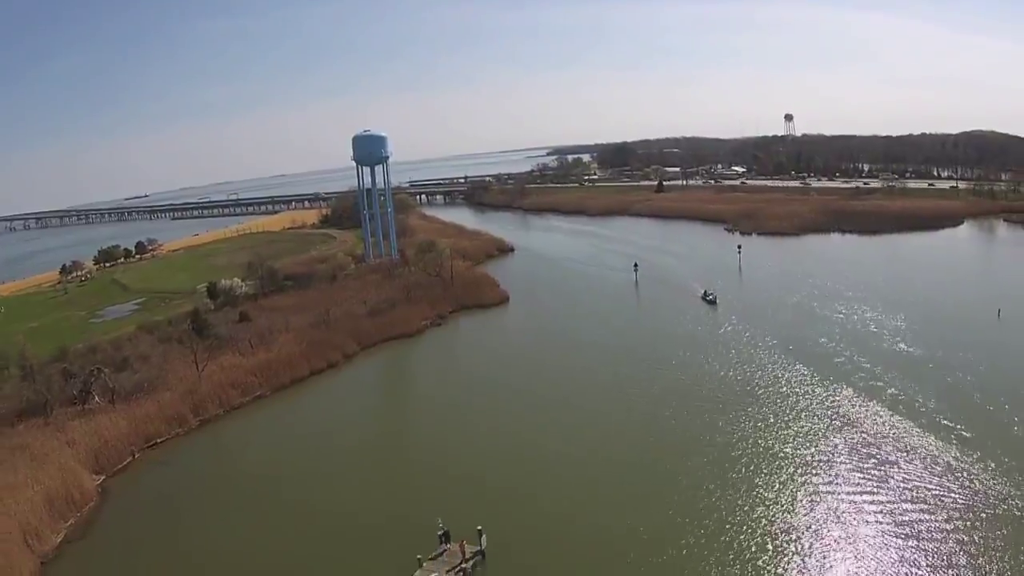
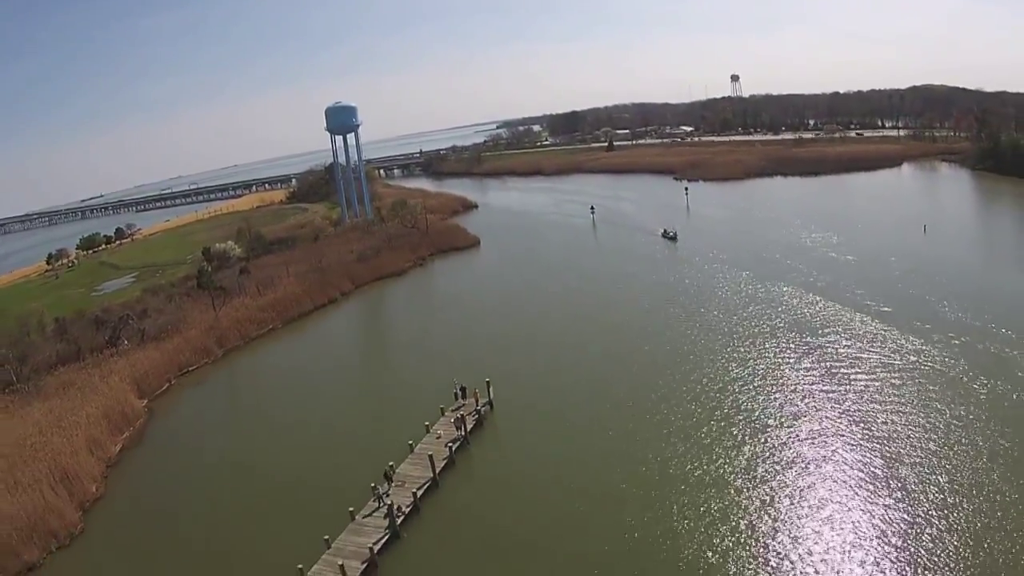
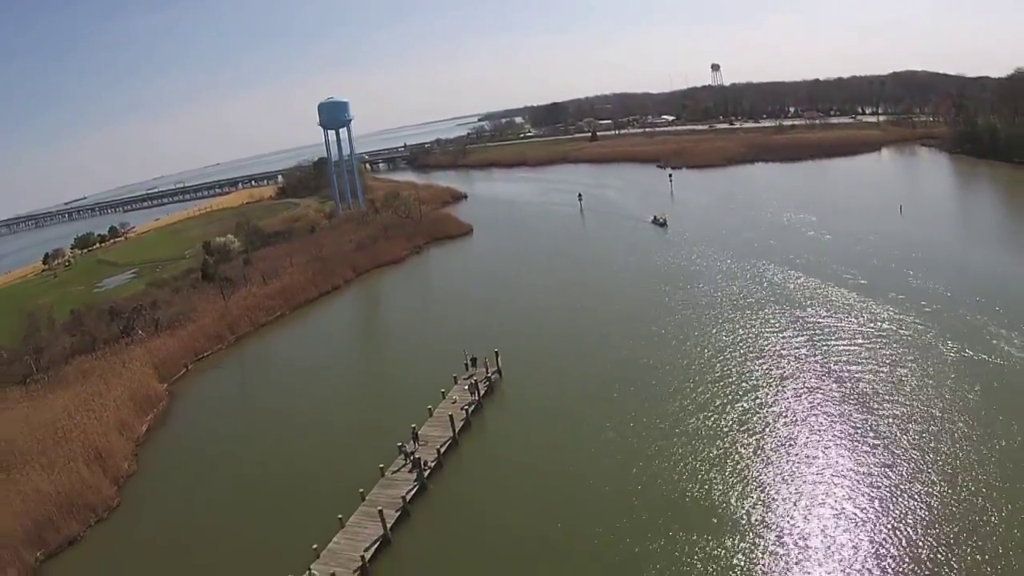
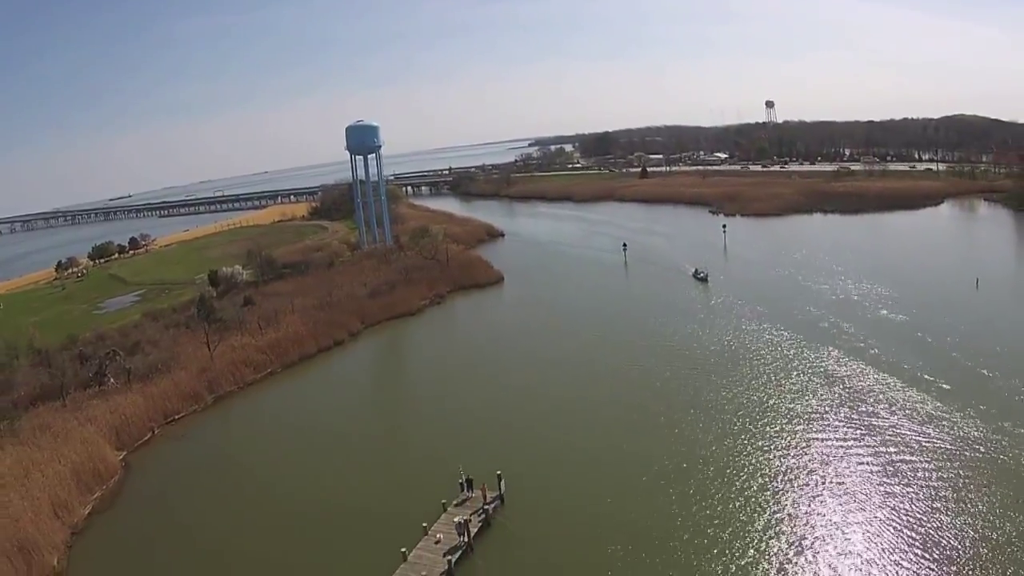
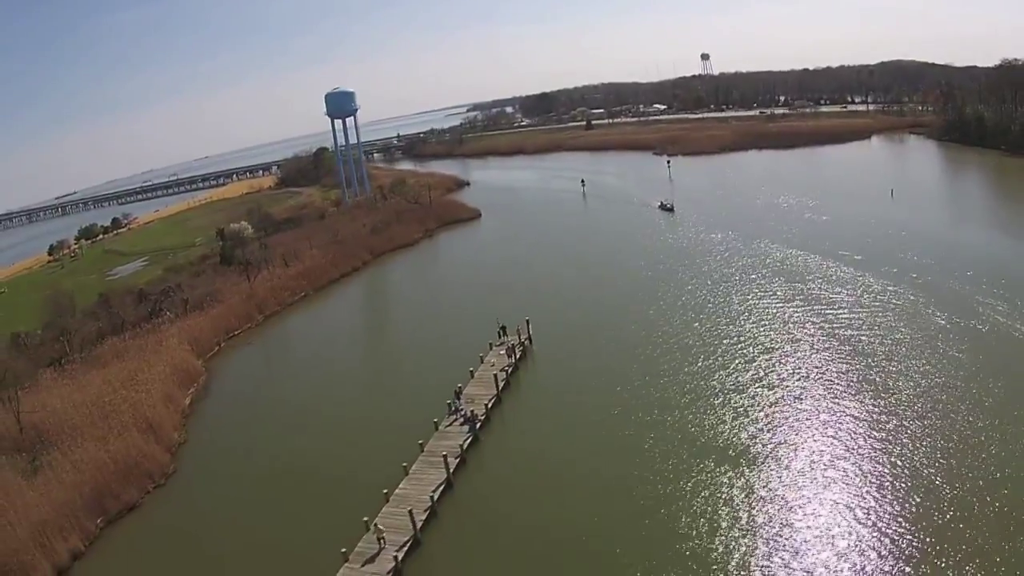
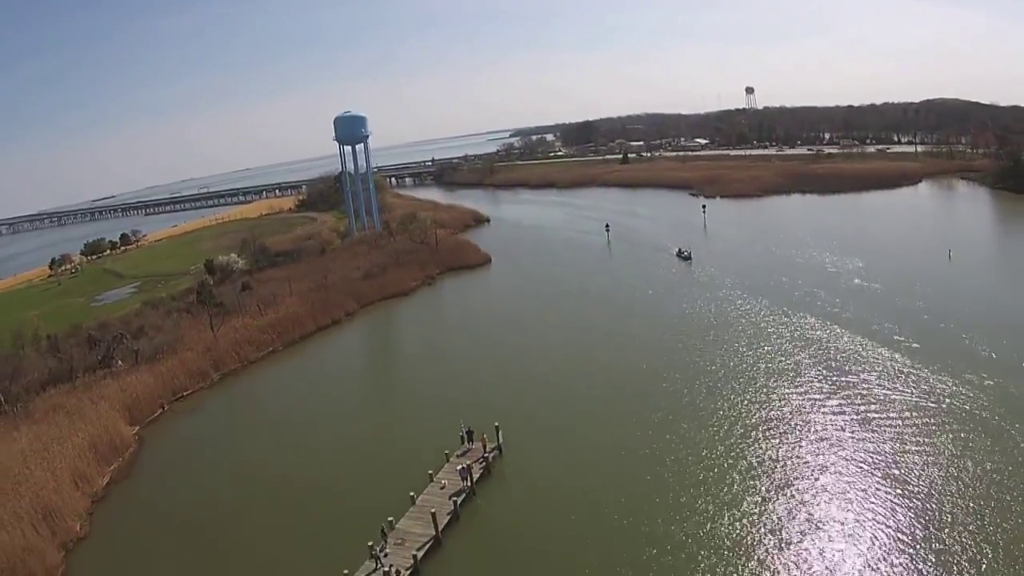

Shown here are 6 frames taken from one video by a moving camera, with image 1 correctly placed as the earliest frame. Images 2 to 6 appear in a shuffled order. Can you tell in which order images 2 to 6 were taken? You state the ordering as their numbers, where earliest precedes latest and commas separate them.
4, 6, 2, 3, 5
